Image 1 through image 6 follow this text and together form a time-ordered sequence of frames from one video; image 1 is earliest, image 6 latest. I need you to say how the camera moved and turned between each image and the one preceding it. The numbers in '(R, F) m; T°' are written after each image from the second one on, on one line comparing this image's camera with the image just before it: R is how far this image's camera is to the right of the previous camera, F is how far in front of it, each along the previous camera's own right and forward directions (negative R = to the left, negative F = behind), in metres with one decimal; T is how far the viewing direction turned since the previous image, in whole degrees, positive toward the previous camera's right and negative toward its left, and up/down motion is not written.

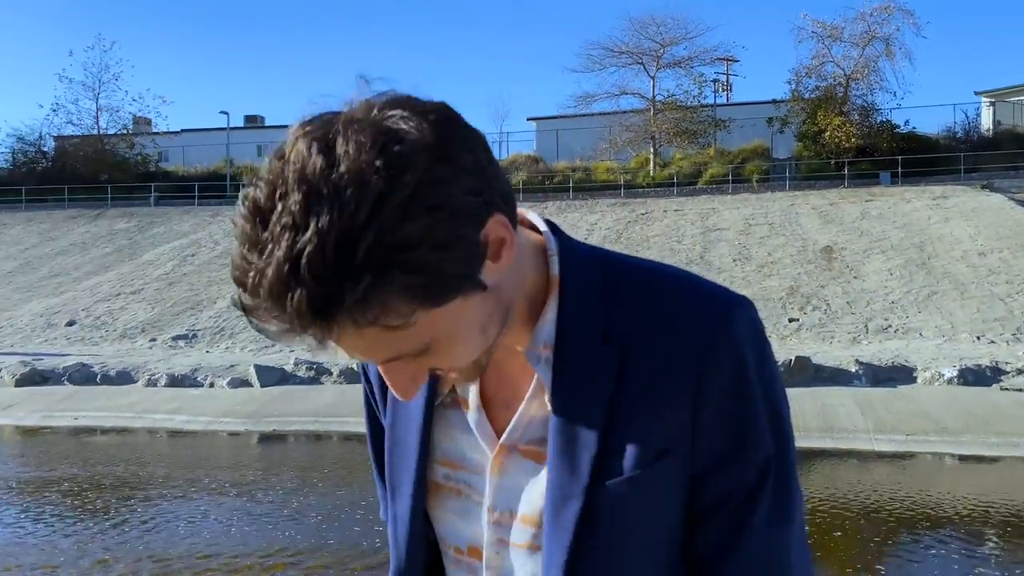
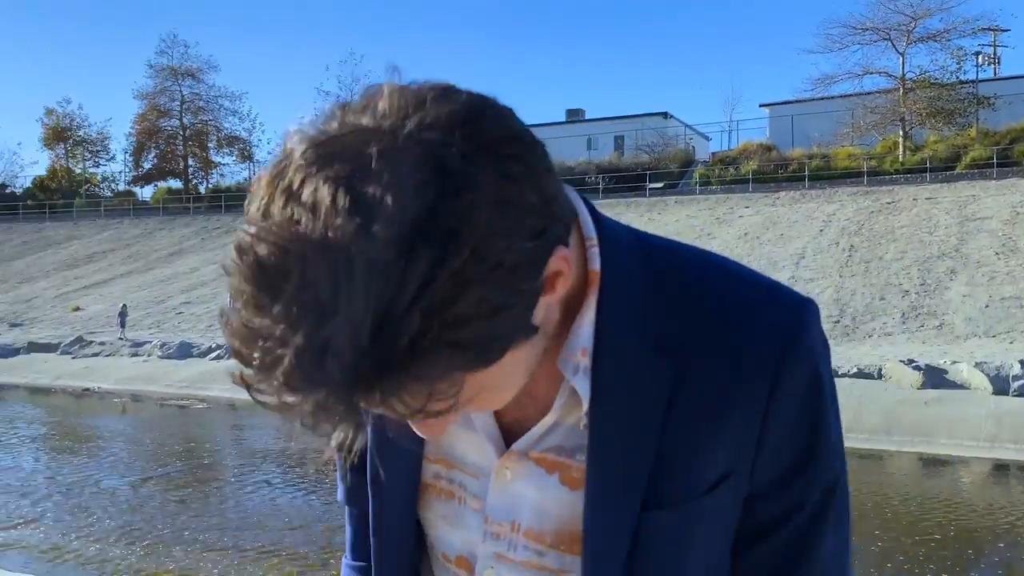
(+0.3, -0.1) m; -15°
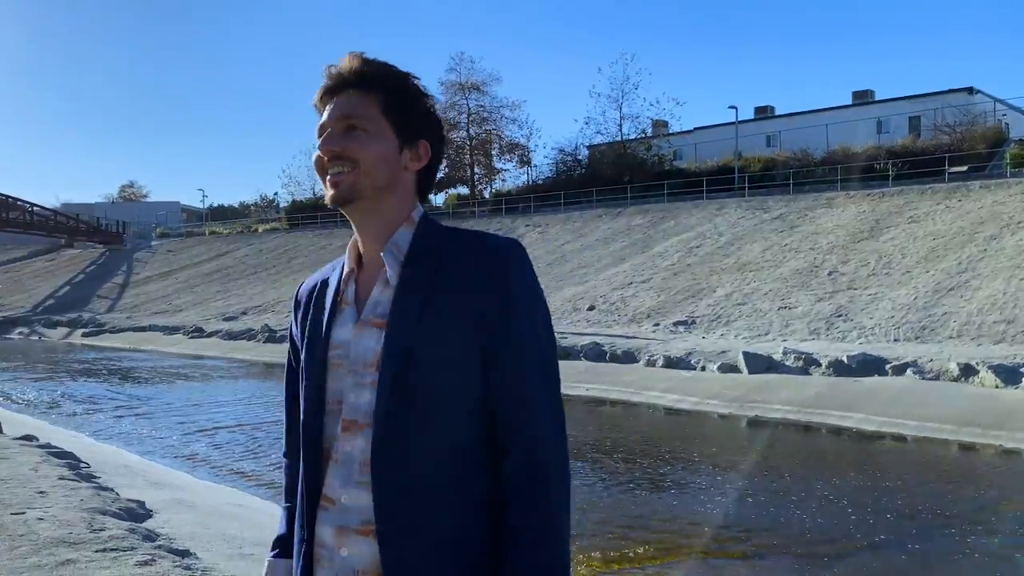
(+0.4, -0.4) m; -19°
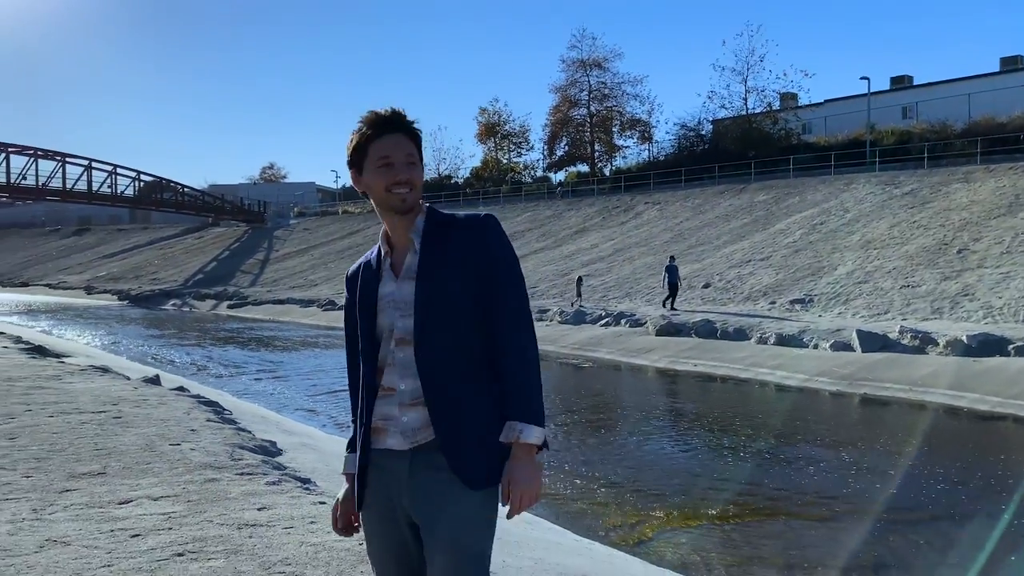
(+0.3, -0.6) m; -8°
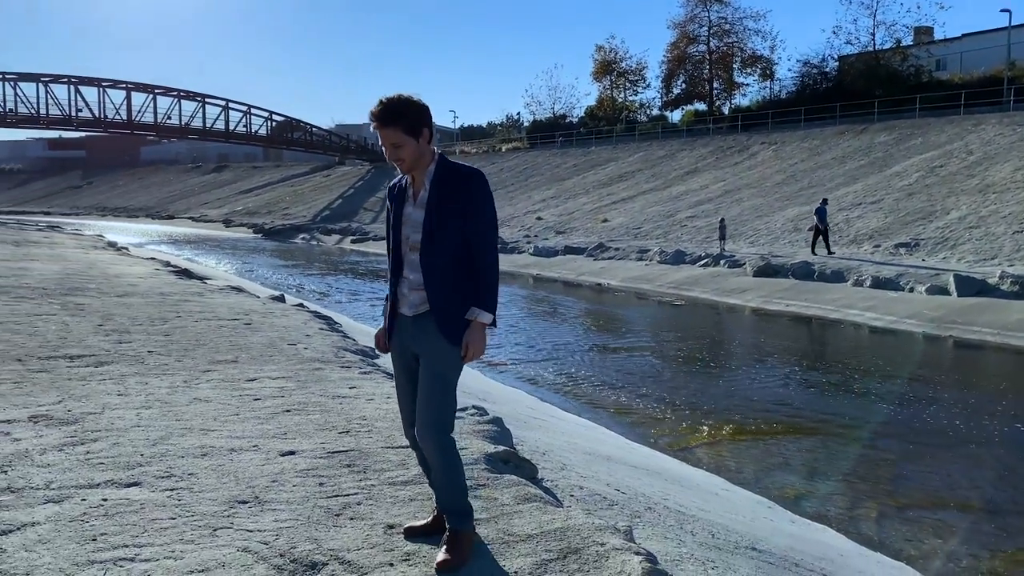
(+0.5, -1.0) m; -8°
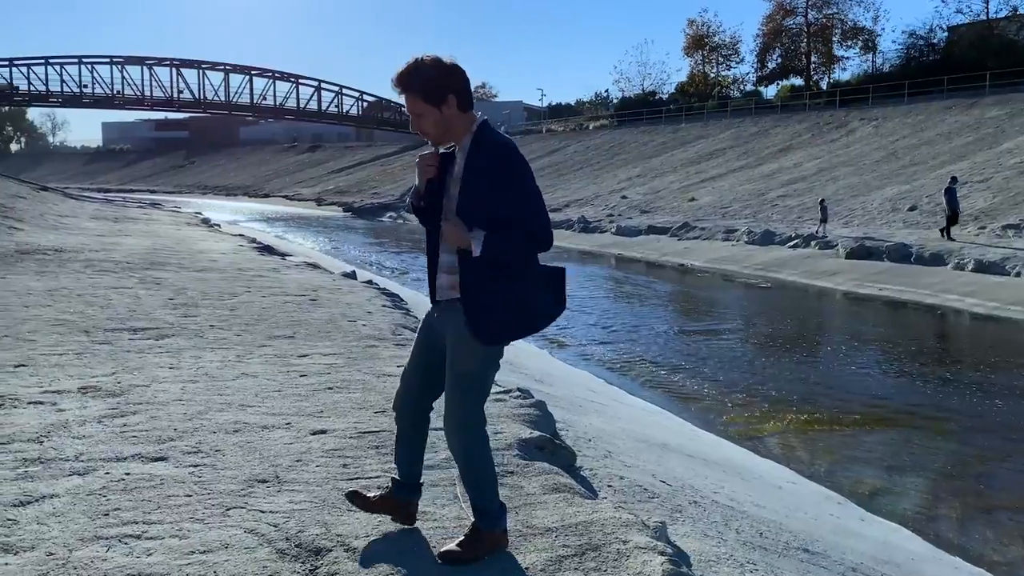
(+0.2, +0.2) m; -6°
